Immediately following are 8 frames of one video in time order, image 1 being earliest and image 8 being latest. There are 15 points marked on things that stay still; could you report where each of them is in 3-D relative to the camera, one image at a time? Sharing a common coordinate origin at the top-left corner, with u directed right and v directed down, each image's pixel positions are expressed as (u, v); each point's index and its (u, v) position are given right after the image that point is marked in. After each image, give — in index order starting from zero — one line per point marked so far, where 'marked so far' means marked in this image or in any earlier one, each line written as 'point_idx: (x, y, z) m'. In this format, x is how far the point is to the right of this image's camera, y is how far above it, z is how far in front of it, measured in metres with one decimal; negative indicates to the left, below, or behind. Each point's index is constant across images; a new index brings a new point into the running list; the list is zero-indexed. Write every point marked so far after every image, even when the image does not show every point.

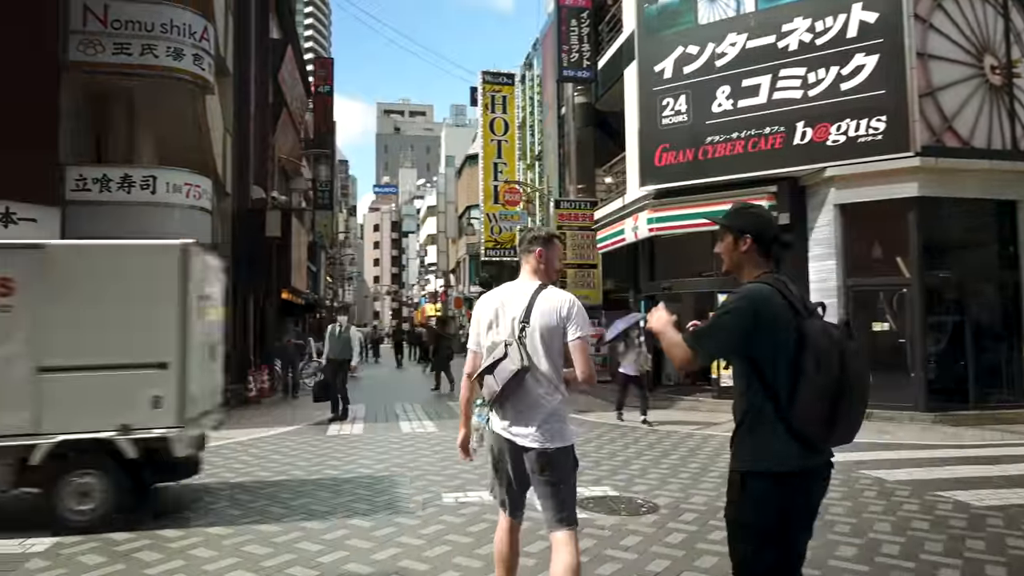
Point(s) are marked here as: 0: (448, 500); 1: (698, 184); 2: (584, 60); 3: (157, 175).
0: (-0.5, -1.8, +5.9) m
1: (+3.8, +2.1, +14.2) m
2: (+2.0, +6.2, +19.1) m
3: (-6.4, +2.0, +12.8) m
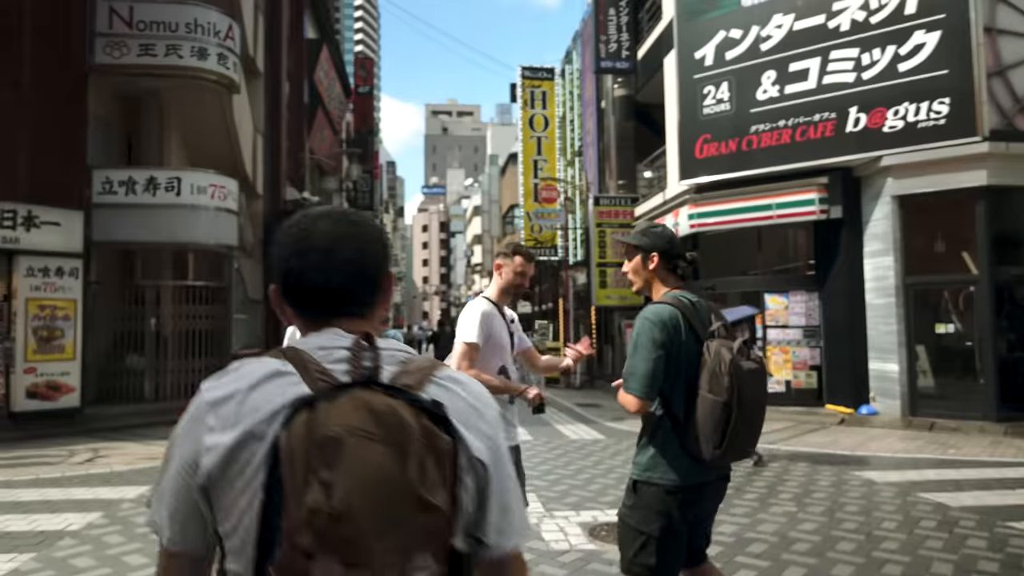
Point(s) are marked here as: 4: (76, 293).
0: (-0.5, -1.8, +5.4) m
1: (+4.3, +2.1, +13.4) m
2: (+2.9, +6.2, +18.4) m
3: (-5.9, +2.0, +12.7) m
4: (-7.1, -0.1, +11.4) m
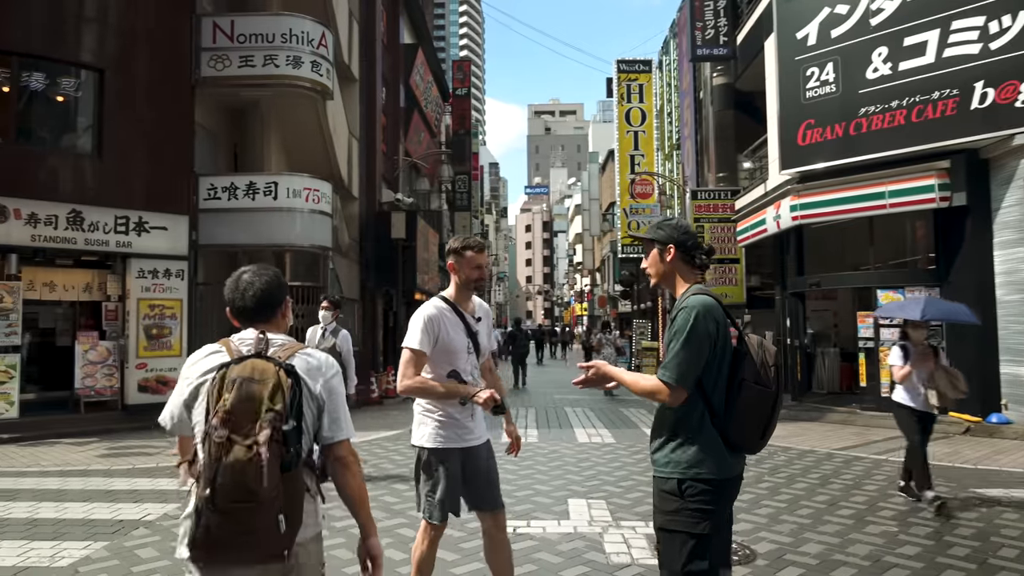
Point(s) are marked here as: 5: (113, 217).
0: (-0.1, -1.8, +5.2) m
1: (+5.9, +2.2, +12.3) m
2: (+5.2, +6.2, +17.5) m
3: (-4.4, +2.0, +13.2) m
4: (-5.7, -0.1, +12.1) m
5: (-6.4, +1.2, +11.4) m
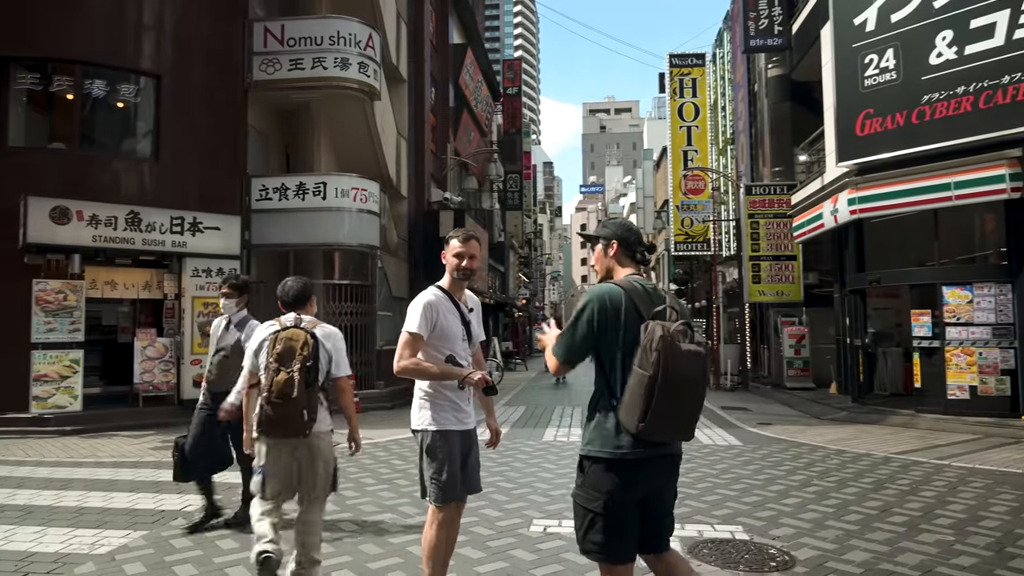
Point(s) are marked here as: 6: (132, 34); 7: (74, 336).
0: (+0.2, -1.7, +5.1) m
1: (+6.6, +2.2, +11.8) m
2: (+6.3, +6.3, +17.0) m
3: (-3.5, +2.0, +13.4) m
4: (-4.9, -0.1, +12.4) m
5: (-5.7, +1.2, +11.7) m
6: (-6.3, +4.2, +11.7) m
7: (-6.7, -0.7, +10.9) m
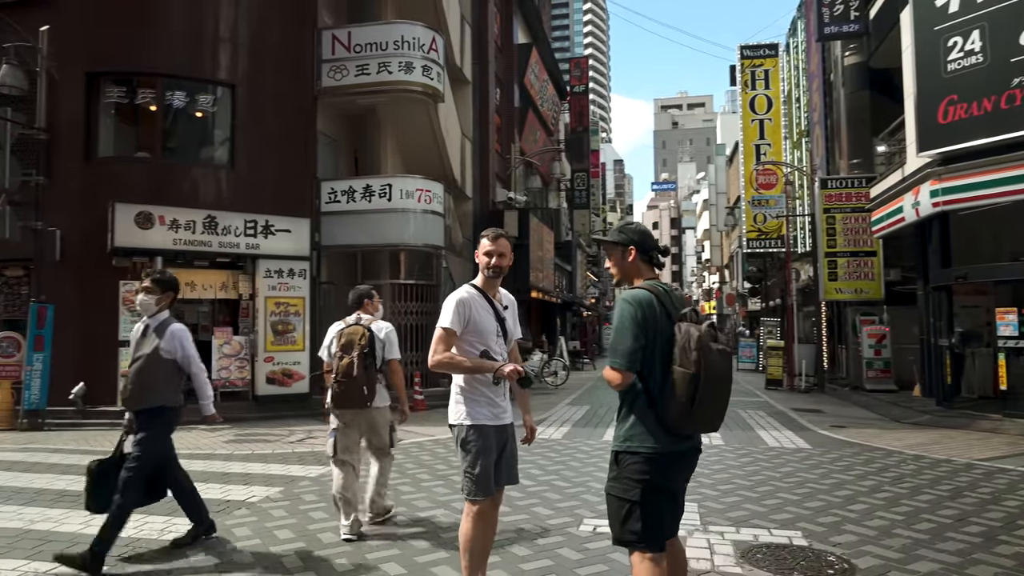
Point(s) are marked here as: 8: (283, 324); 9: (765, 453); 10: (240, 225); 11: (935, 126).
0: (+0.5, -1.7, +5.1) m
1: (+7.6, +2.3, +11.0) m
2: (+7.8, +6.4, +16.3) m
3: (-2.3, +2.0, +13.7) m
4: (-3.8, -0.1, +12.8) m
5: (-4.7, +1.2, +12.3) m
6: (-5.2, +4.2, +12.3) m
7: (-5.7, -0.7, +11.5) m
8: (-4.1, -0.6, +12.5) m
9: (+3.0, -1.9, +8.3) m
10: (-4.7, +1.1, +12.2) m
11: (+7.1, +2.7, +11.9) m
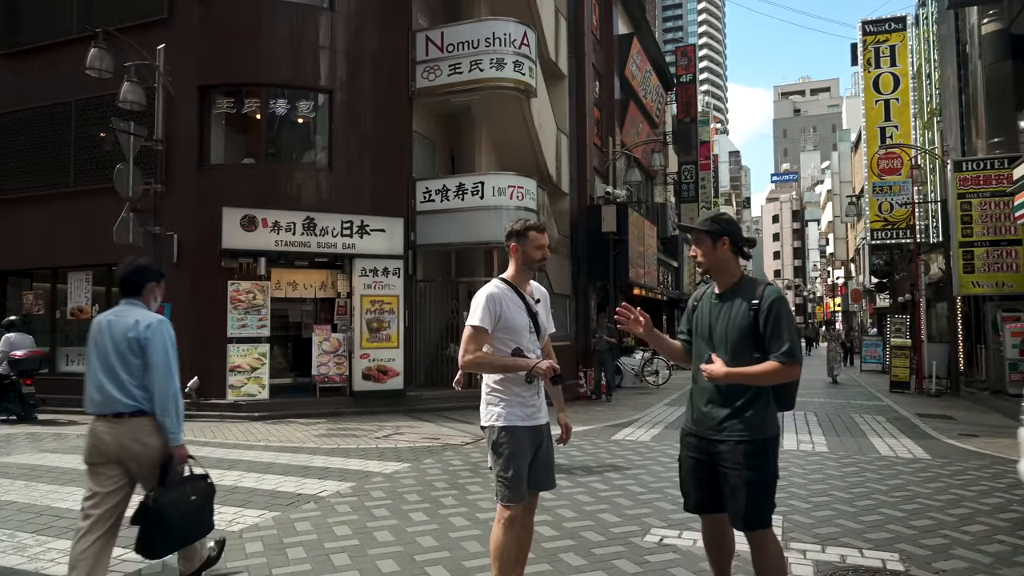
0: (+0.9, -1.7, +4.7) m
1: (+8.8, +2.4, +9.5) m
2: (+9.8, +6.5, +14.6) m
3: (-0.5, +2.1, +13.7) m
4: (-2.1, 0.0, +13.1) m
5: (-3.1, +1.2, +12.7) m
6: (-3.7, +4.2, +12.7) m
7: (-4.2, -0.7, +12.1) m
8: (-2.4, -0.6, +12.8) m
9: (+3.9, -1.9, +7.5) m
10: (-3.1, +1.1, +12.6) m
11: (+8.5, +2.9, +10.4) m
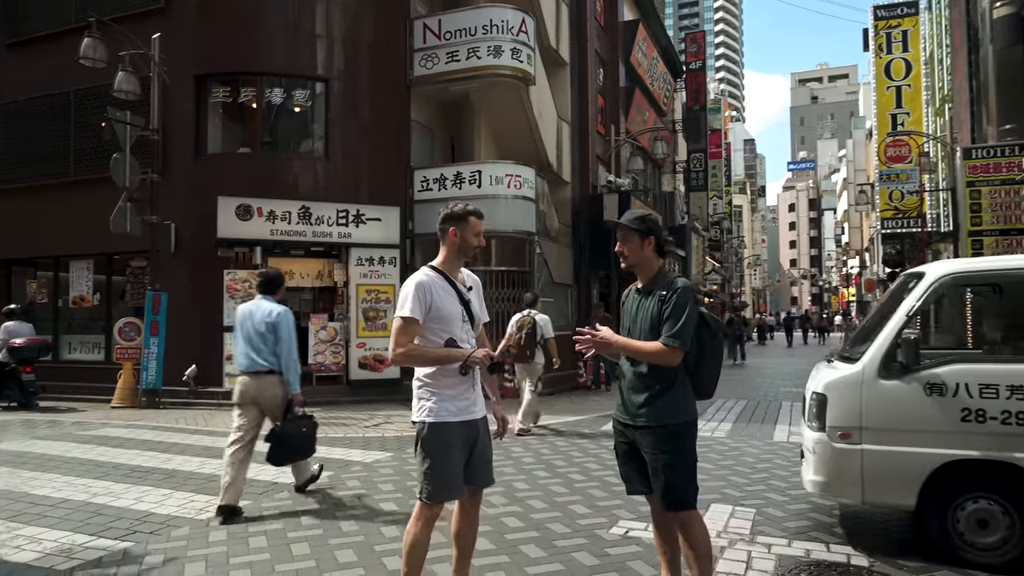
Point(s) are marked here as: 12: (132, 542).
0: (+0.7, -1.6, +4.7) m
1: (+8.7, +2.5, +9.2) m
2: (+9.8, +6.7, +14.2) m
3: (-0.6, +2.3, +13.7) m
4: (-2.1, +0.2, +13.1) m
5: (-3.1, +1.4, +12.7) m
6: (-3.7, +4.4, +12.7) m
7: (-4.3, -0.5, +12.1) m
8: (-2.5, -0.4, +12.8) m
9: (+3.7, -1.7, +7.4) m
10: (-3.2, +1.3, +12.6) m
11: (+8.4, +3.0, +10.1) m
12: (-2.4, -1.6, +4.5) m
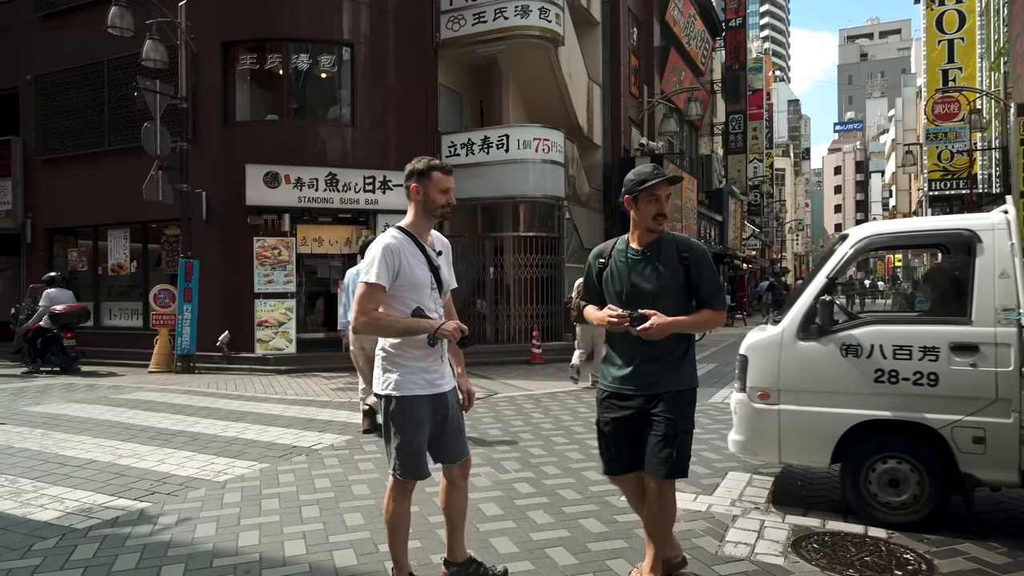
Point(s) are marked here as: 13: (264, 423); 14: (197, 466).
0: (+0.7, -1.4, +4.6) m
1: (+9.0, +3.0, +8.5) m
2: (+10.3, +7.4, +13.3) m
3: (0.0, +2.9, +13.5) m
4: (-1.6, +0.8, +13.1) m
5: (-2.7, +2.0, +12.6) m
6: (-3.3, +5.0, +12.6) m
7: (-3.9, 0.0, +12.2) m
8: (-2.0, +0.2, +12.8) m
9: (+3.9, -1.4, +7.2) m
10: (-2.7, +1.9, +12.6) m
11: (+8.7, +3.5, +9.4) m
12: (-2.4, -1.4, +4.6) m
13: (-2.5, -1.3, +7.1) m
14: (-2.4, -1.4, +5.4) m
